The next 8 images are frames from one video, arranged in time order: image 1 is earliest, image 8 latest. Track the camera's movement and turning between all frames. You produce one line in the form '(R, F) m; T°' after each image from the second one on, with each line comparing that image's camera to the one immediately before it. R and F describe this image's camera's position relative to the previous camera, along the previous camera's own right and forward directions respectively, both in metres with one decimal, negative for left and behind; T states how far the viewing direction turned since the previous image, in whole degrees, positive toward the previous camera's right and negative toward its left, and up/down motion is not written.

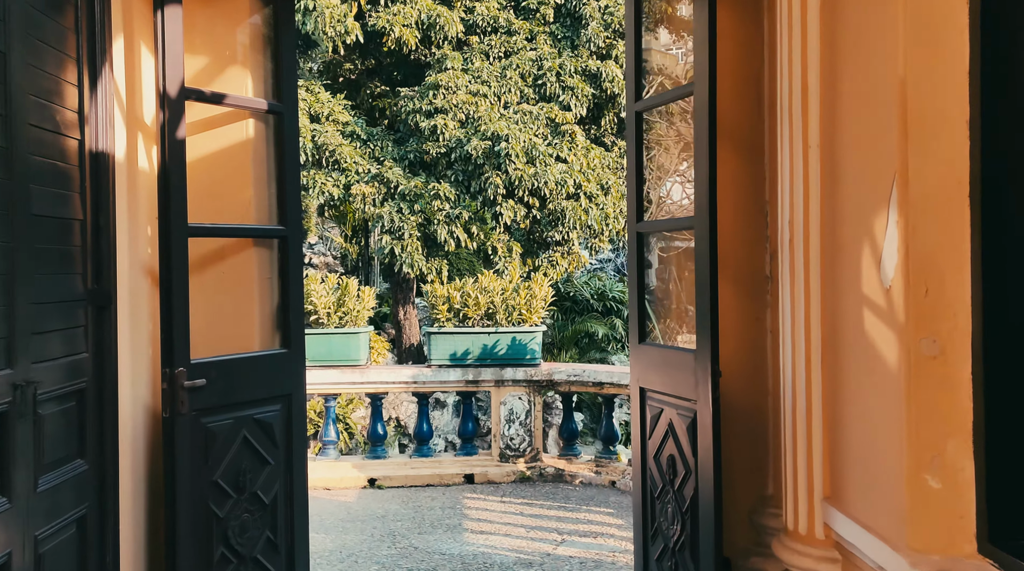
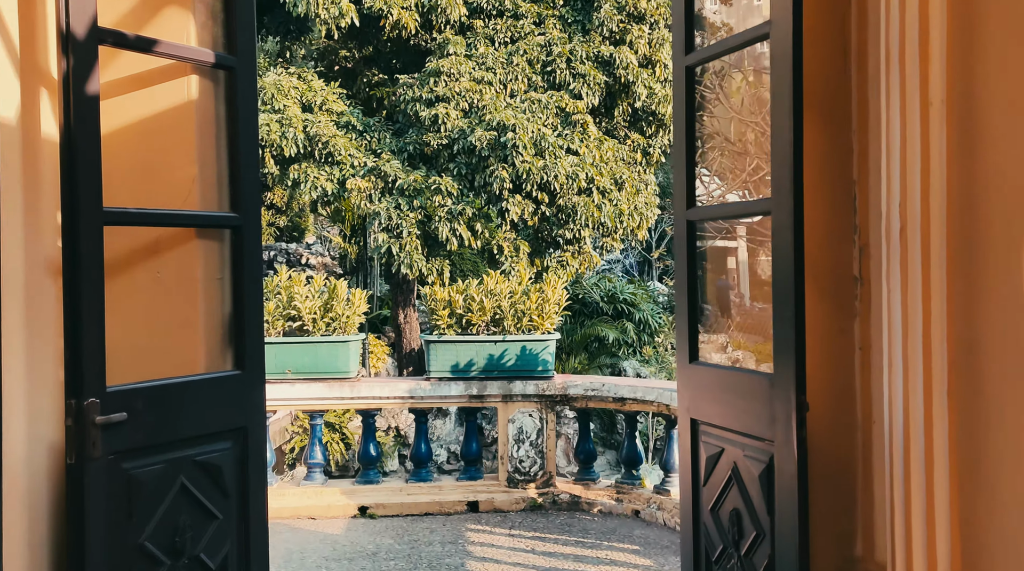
(0.0, +0.8) m; 0°
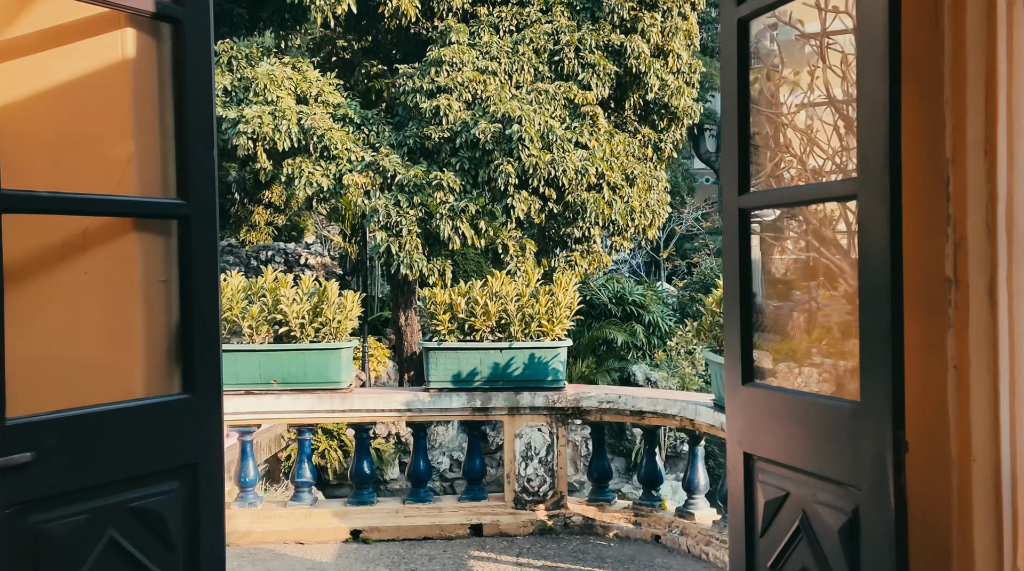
(0.0, +0.6) m; 0°
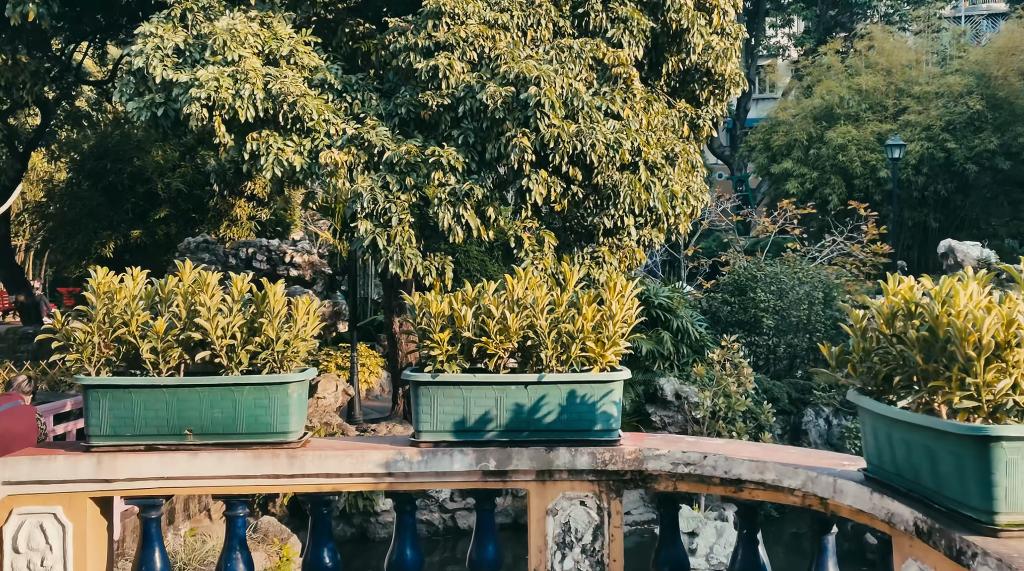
(-0.1, +1.8) m; 0°
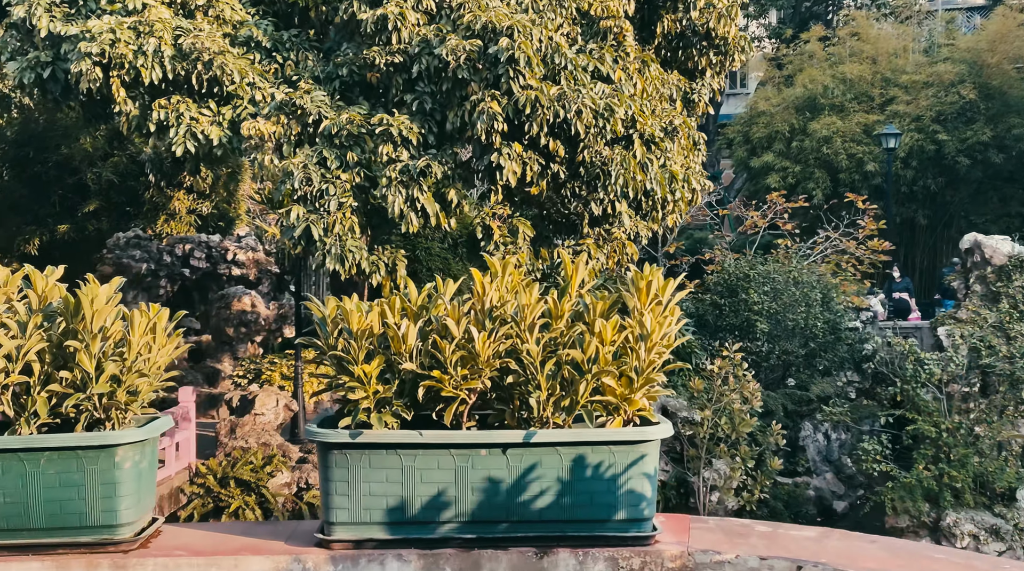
(0.0, +1.5) m; +2°
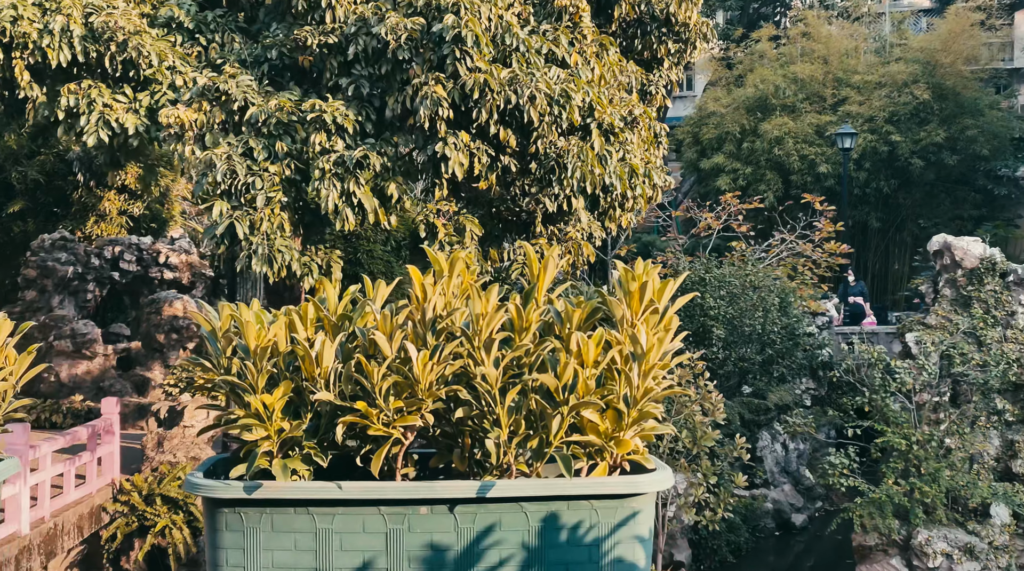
(0.0, +0.6) m; +3°
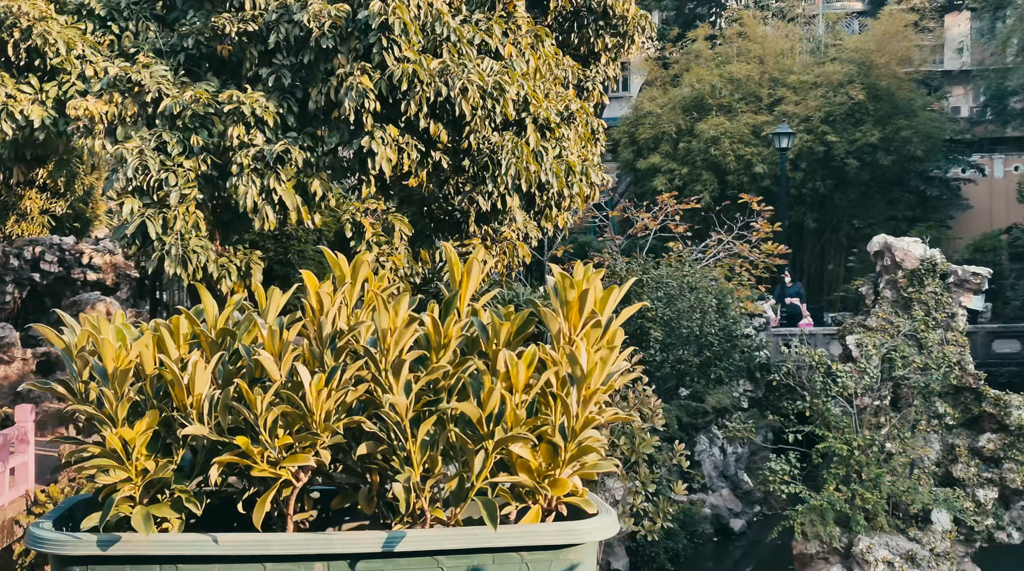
(0.0, +0.3) m; +3°
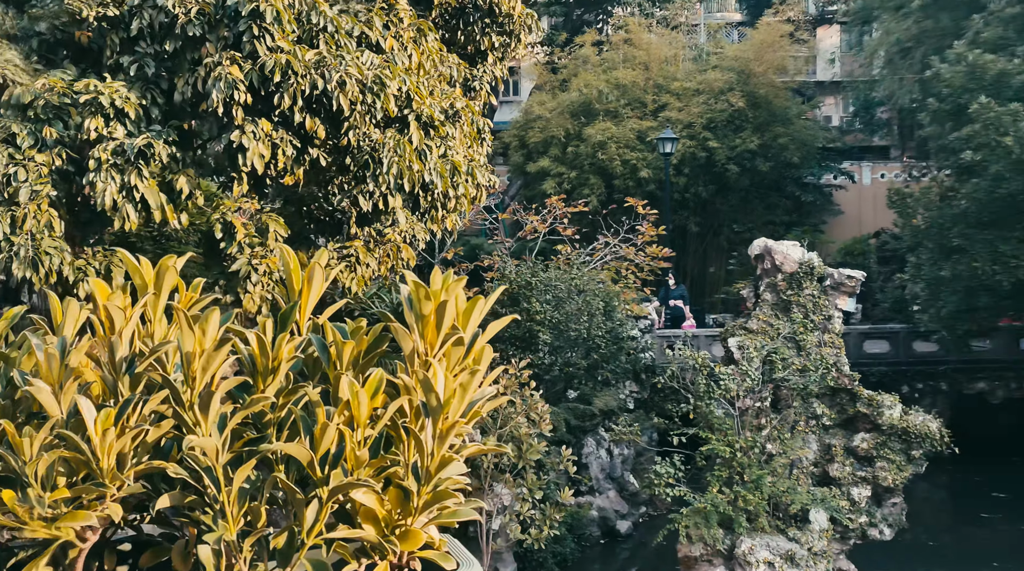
(+0.1, +0.1) m; +6°
